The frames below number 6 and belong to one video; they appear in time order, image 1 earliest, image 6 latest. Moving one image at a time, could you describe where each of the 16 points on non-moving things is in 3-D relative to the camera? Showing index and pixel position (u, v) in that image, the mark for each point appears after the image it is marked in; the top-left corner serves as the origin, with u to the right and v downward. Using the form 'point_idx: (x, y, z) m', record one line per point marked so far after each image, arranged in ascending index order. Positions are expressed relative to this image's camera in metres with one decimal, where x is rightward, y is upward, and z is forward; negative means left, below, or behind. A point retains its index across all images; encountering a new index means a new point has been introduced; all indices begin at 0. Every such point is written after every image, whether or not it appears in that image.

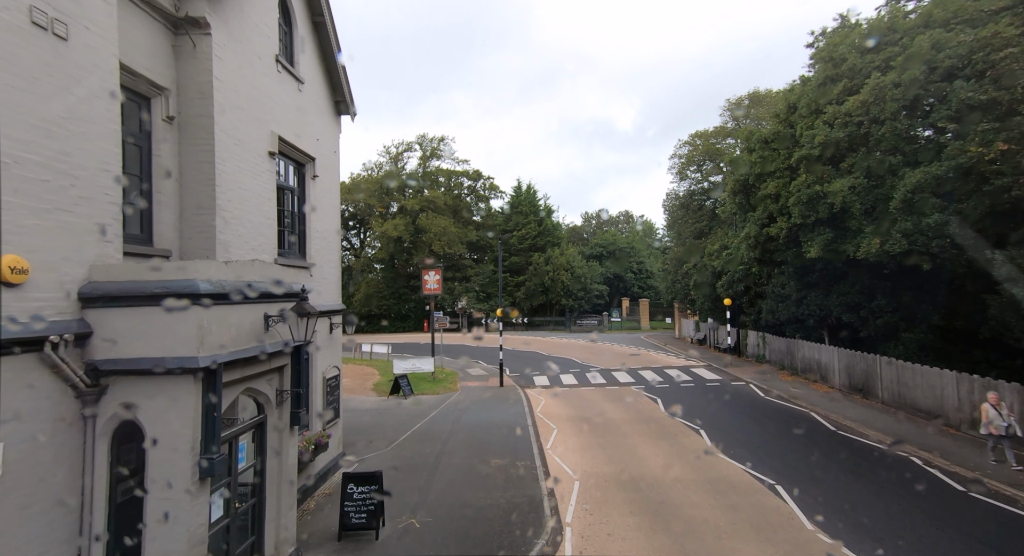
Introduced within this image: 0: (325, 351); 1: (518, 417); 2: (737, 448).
0: (-3.7, -1.5, +9.2) m
1: (+0.2, -4.2, +14.2) m
2: (+5.4, -4.0, +11.2) m
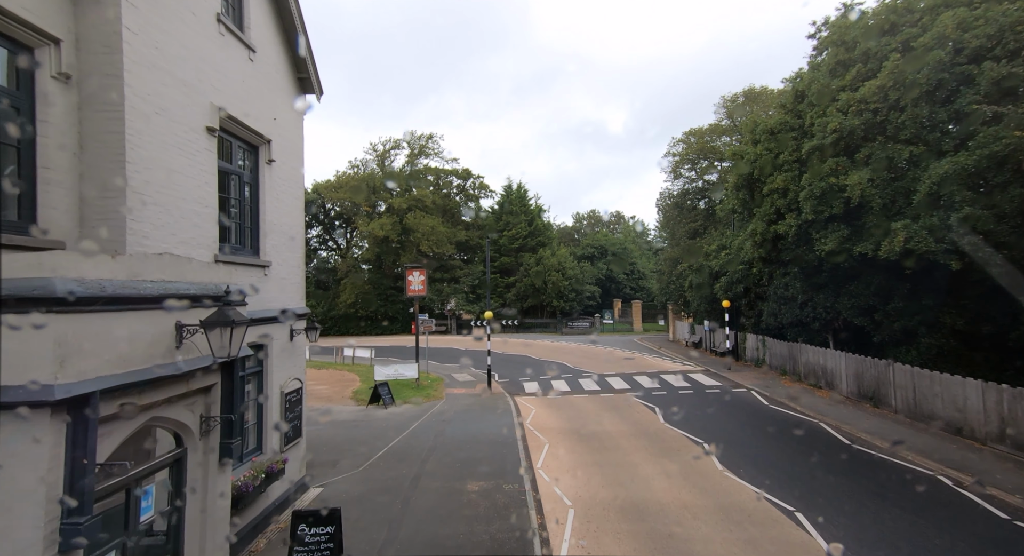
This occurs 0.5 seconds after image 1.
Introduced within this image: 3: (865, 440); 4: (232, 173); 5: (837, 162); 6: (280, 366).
0: (-3.9, -1.5, +8.1) m
1: (-0.2, -4.2, +13.1) m
2: (+5.1, -4.0, +10.2) m
3: (+8.8, -4.0, +11.6) m
4: (-4.1, +1.5, +6.8) m
5: (+8.6, +3.1, +12.1) m
6: (-3.9, -1.5, +7.9) m
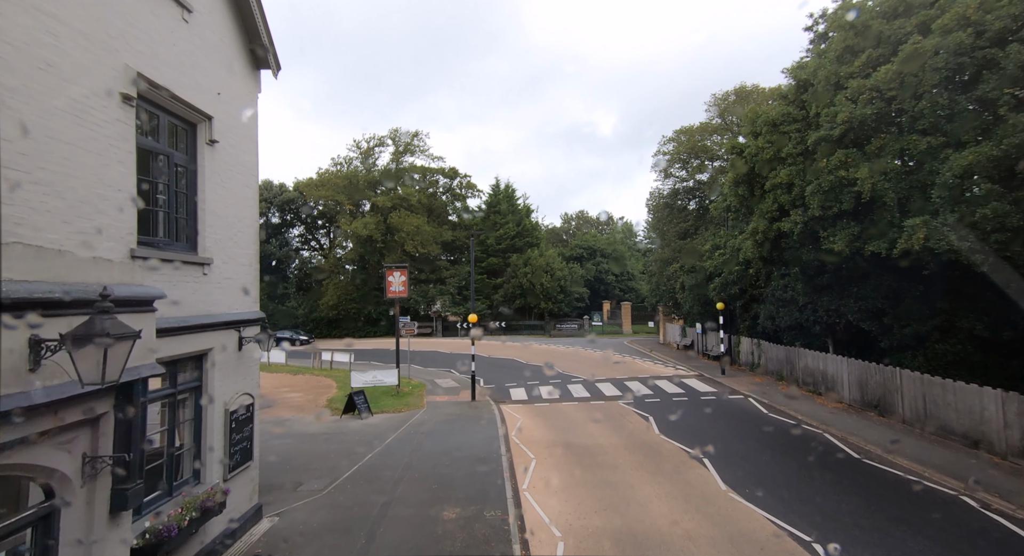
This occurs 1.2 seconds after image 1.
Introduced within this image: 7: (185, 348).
0: (-4.2, -1.5, +7.0) m
1: (-0.6, -4.2, +12.1) m
2: (+4.7, -4.0, +9.3) m
3: (+8.4, -4.1, +10.9) m
4: (-4.3, +1.5, +5.7) m
5: (+8.3, +3.1, +11.4) m
6: (-4.2, -1.5, +6.8) m
7: (-4.1, -0.9, +5.9) m
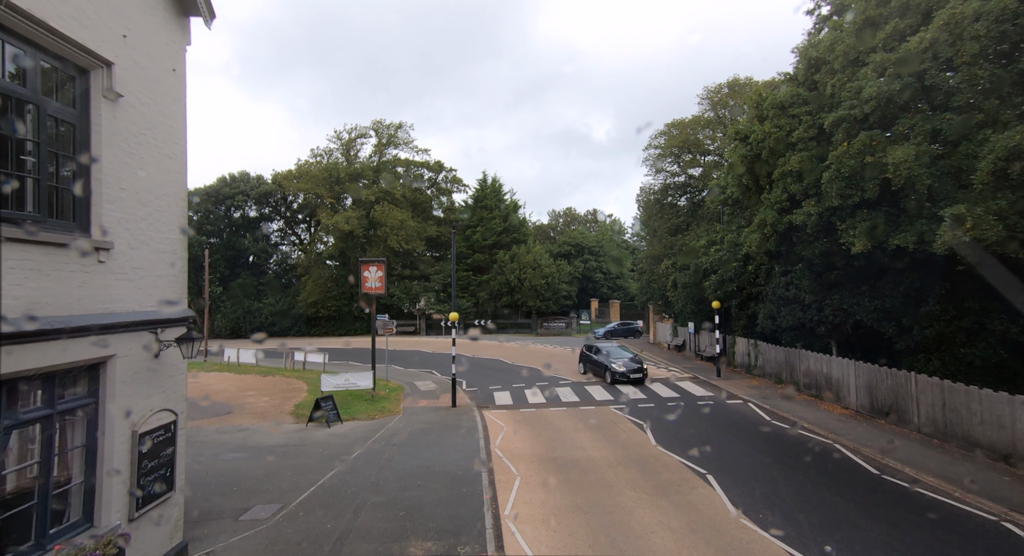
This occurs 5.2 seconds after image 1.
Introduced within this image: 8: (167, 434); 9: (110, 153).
0: (-4.5, -1.3, +5.7) m
1: (-1.0, -4.1, +10.9) m
2: (+4.4, -4.0, +8.3) m
3: (+8.0, -4.0, +9.9) m
4: (-4.5, +1.6, +4.4) m
5: (+7.9, +3.1, +10.4) m
6: (-4.4, -1.4, +5.5) m
7: (-4.3, -0.7, +4.6) m
8: (-4.5, -2.0, +6.1) m
9: (-4.4, +1.3, +5.1) m
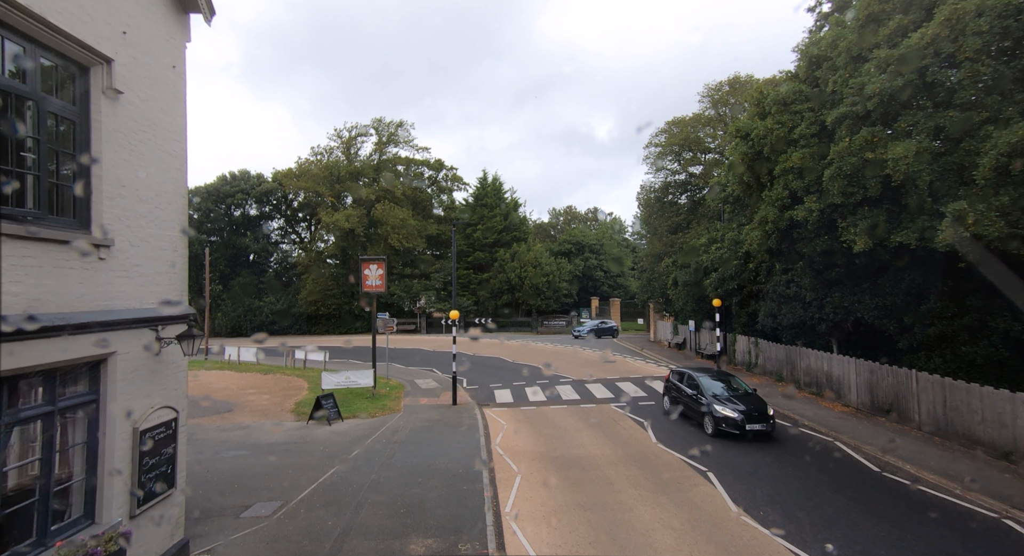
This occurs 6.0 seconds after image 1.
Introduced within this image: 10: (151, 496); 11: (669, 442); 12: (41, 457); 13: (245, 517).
0: (-4.4, -1.3, +5.7) m
1: (-1.0, -4.1, +10.9) m
2: (+4.4, -3.9, +8.3) m
3: (+8.0, -3.9, +9.9) m
4: (-4.5, +1.7, +4.3) m
5: (+7.9, +3.2, +10.3) m
6: (-4.4, -1.3, +5.5) m
7: (-4.3, -0.7, +4.6) m
8: (-4.4, -2.0, +6.1) m
9: (-4.4, +1.4, +5.1) m
10: (-4.4, -2.7, +5.8) m
11: (+3.9, -4.1, +11.7) m
12: (-4.5, -1.7, +4.5) m
13: (-4.3, -3.9, +7.6) m
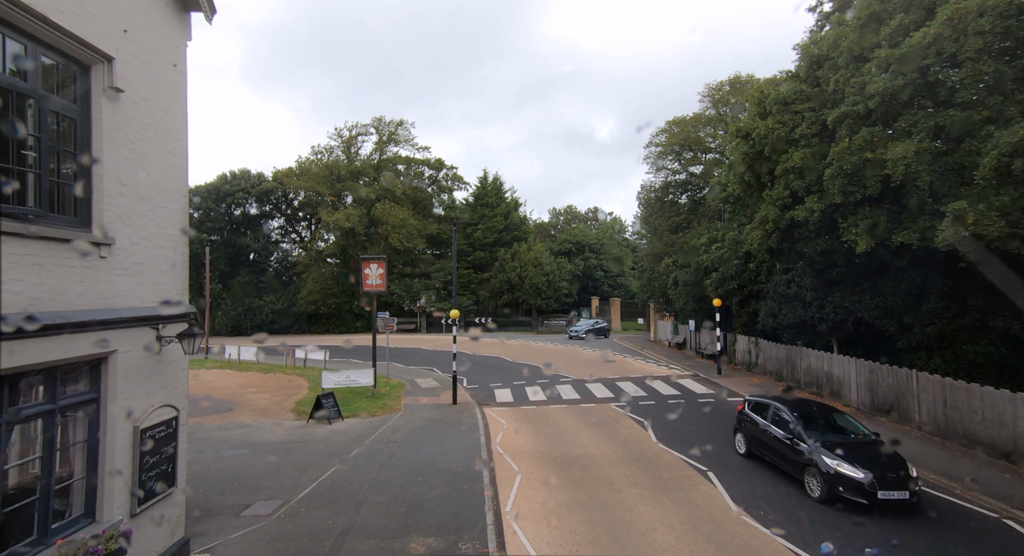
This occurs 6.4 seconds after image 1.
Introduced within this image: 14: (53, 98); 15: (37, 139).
0: (-4.4, -1.3, +5.7) m
1: (-1.0, -4.0, +10.9) m
2: (+4.4, -3.9, +8.3) m
3: (+8.0, -3.9, +9.9) m
4: (-4.5, +1.7, +4.3) m
5: (+7.9, +3.2, +10.3) m
6: (-4.4, -1.3, +5.5) m
7: (-4.3, -0.7, +4.6) m
8: (-4.4, -2.0, +6.1) m
9: (-4.4, +1.4, +5.1) m
10: (-4.4, -2.6, +5.8) m
11: (+3.9, -4.1, +11.7) m
12: (-4.5, -1.7, +4.5) m
13: (-4.3, -3.8, +7.6) m
14: (-4.5, +1.8, +4.6) m
15: (-4.5, +1.3, +4.4) m
